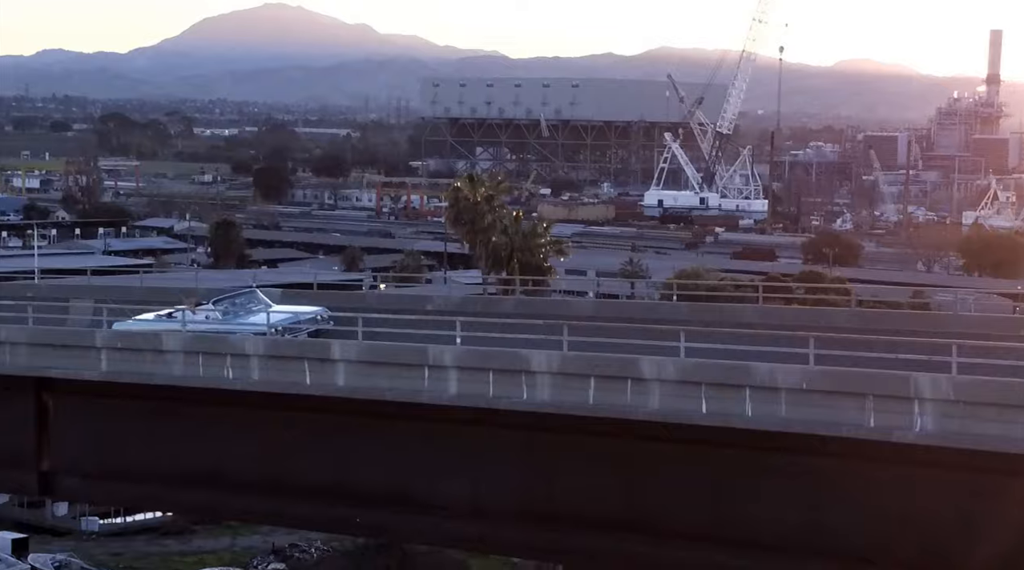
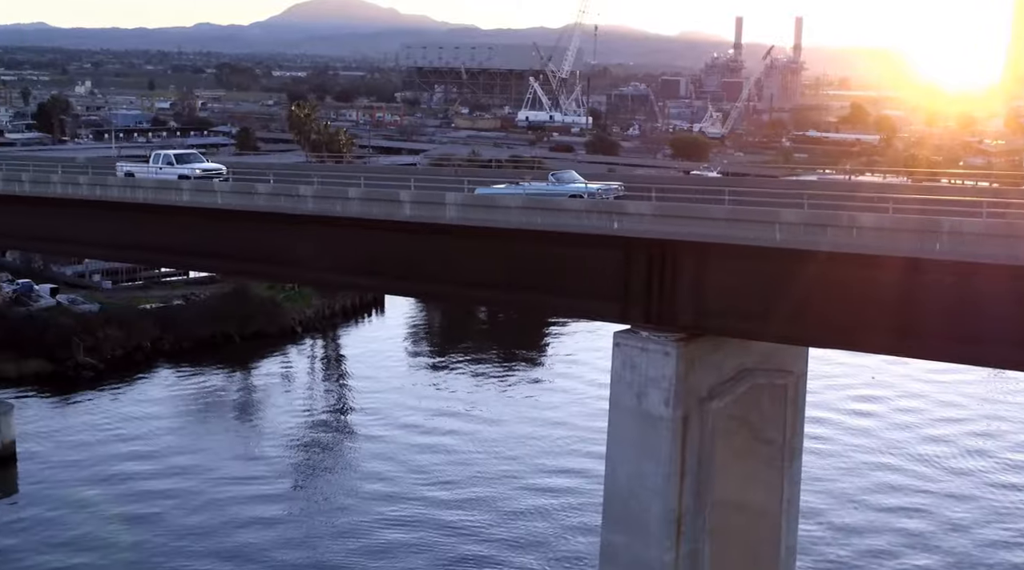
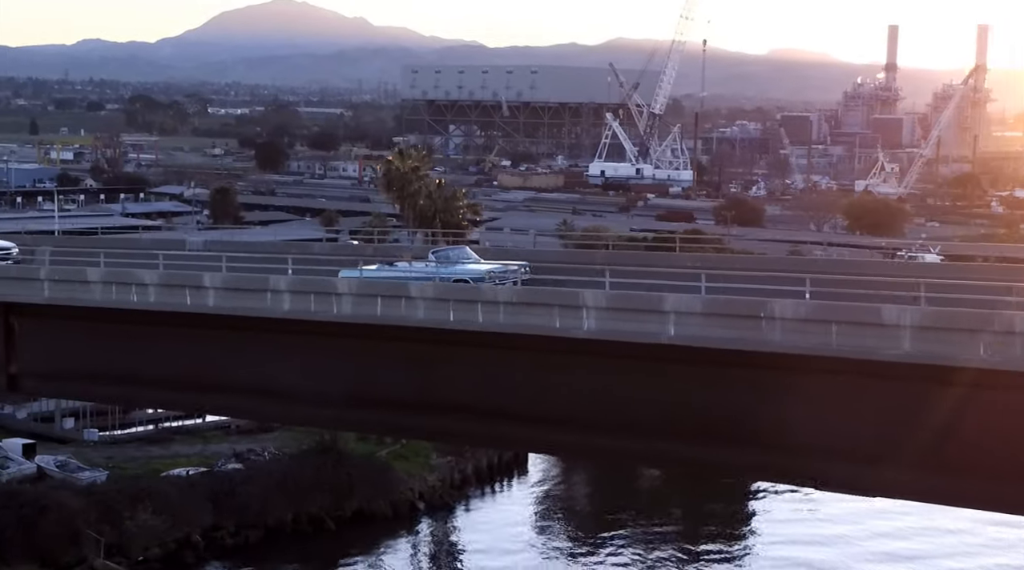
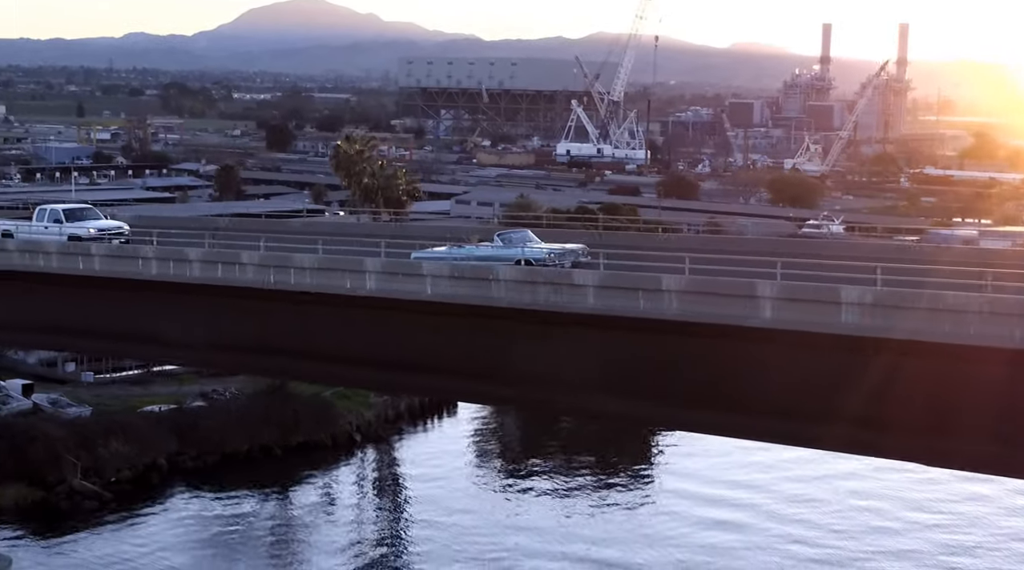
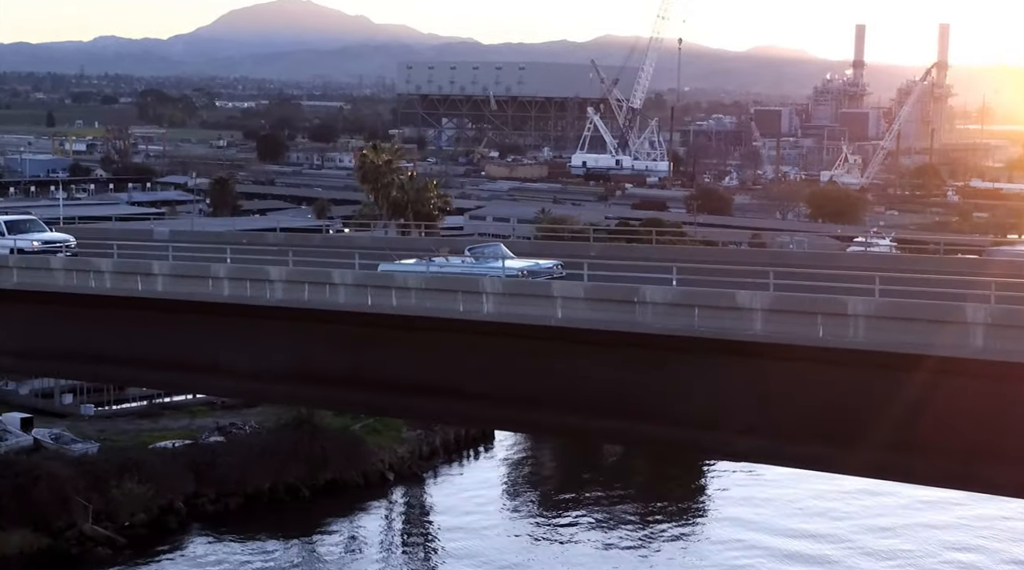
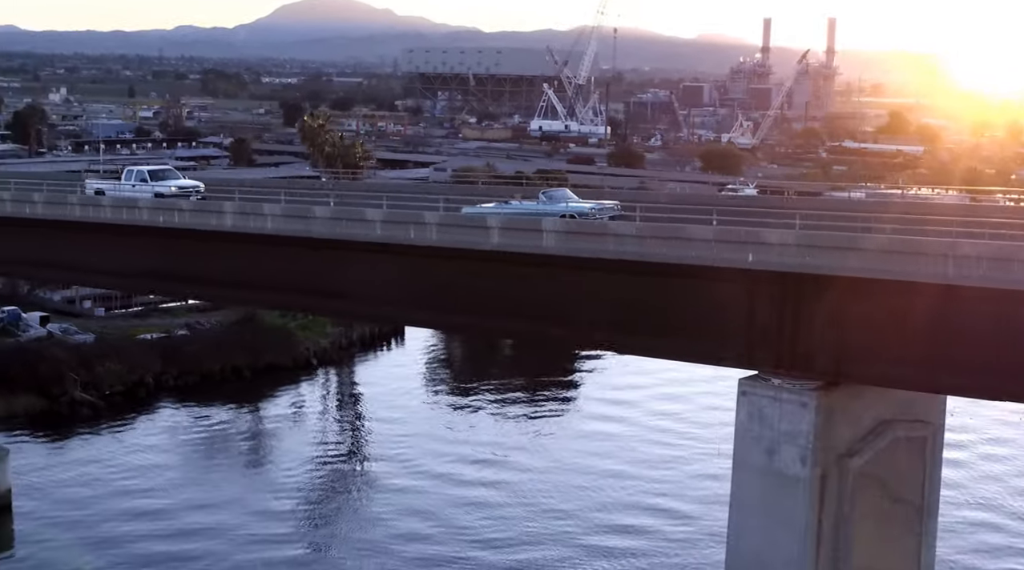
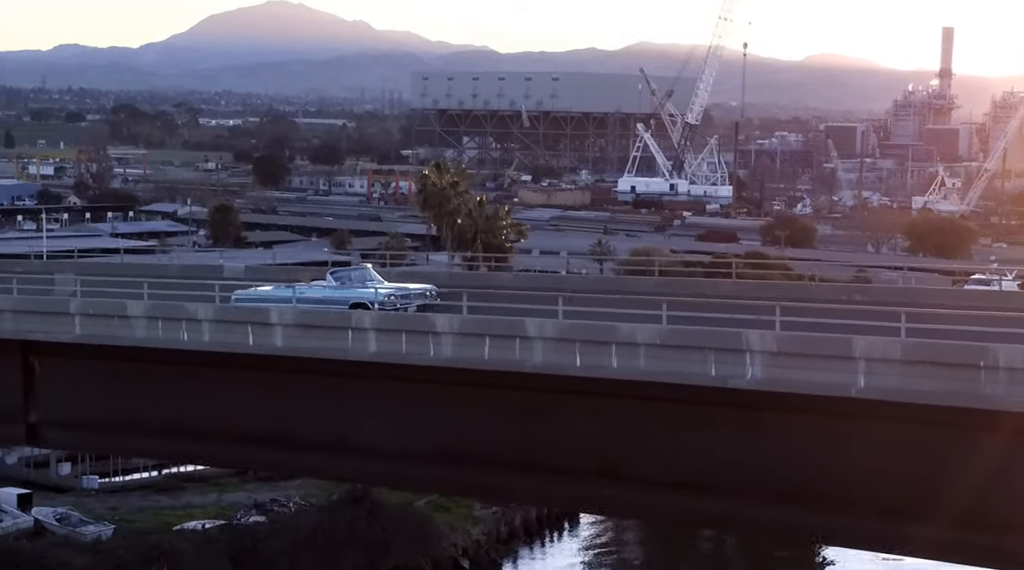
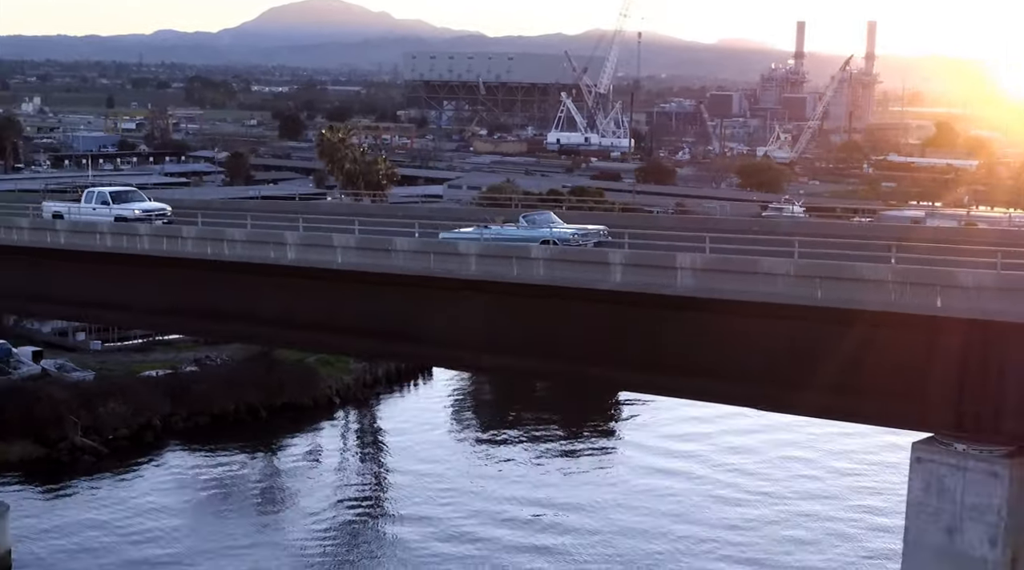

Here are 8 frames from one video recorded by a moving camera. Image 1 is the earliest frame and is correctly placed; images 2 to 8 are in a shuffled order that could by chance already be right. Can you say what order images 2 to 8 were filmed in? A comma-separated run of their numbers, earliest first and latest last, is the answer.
7, 3, 5, 4, 8, 6, 2
